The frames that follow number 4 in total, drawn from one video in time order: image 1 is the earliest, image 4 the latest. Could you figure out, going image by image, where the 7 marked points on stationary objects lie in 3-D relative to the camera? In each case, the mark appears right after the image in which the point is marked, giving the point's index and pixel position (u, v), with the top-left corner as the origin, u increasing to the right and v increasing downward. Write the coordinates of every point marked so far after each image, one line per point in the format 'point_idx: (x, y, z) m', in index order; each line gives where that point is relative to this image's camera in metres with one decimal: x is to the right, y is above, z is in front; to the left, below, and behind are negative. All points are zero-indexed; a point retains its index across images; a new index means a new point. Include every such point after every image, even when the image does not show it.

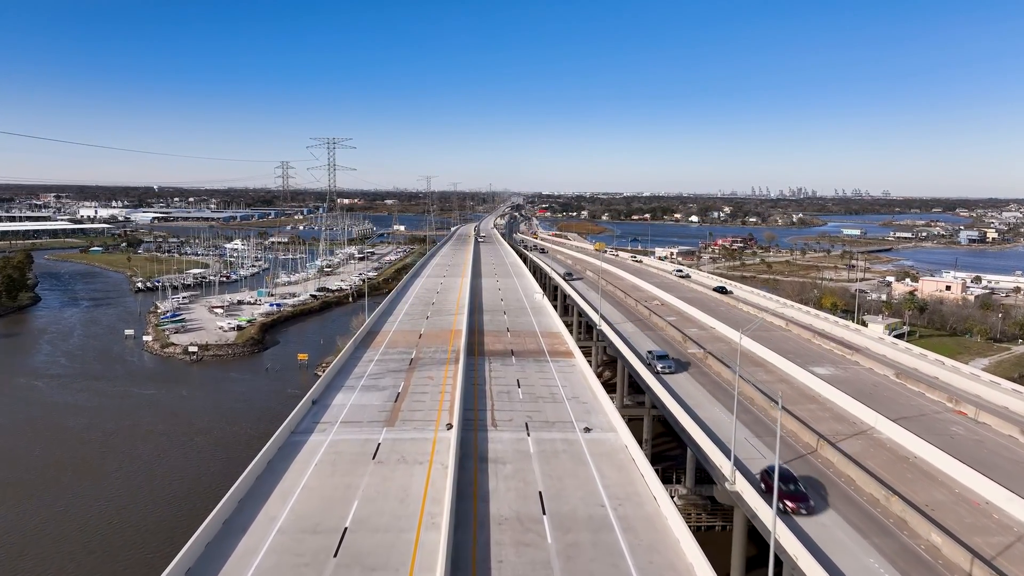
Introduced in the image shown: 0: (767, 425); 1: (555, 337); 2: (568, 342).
0: (+5.5, -2.9, +12.4) m
1: (+1.3, -1.5, +17.4) m
2: (+1.6, -1.5, +16.6) m
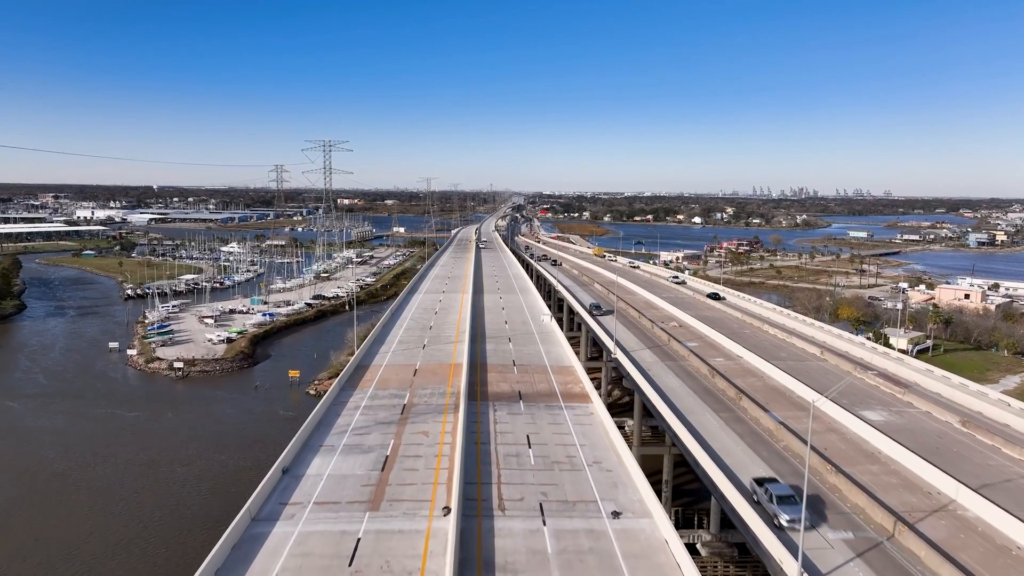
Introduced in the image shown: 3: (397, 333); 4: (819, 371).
0: (+5.7, -3.7, +10.4) m
1: (+1.5, -2.3, +15.4) m
2: (+1.8, -2.3, +14.6) m
3: (-3.9, -1.5, +19.3) m
4: (+9.2, -2.5, +17.3) m
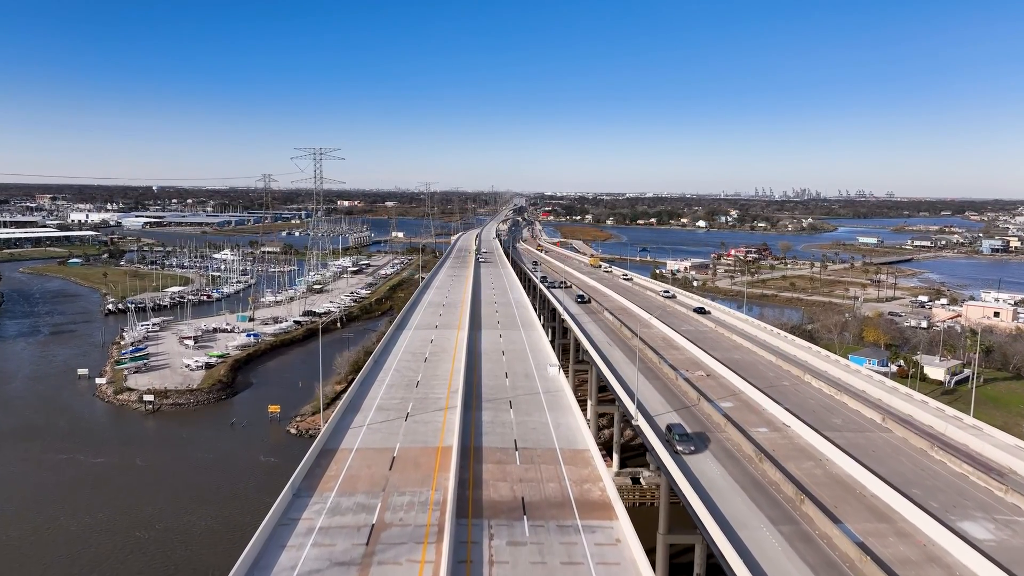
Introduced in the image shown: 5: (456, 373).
0: (+5.7, -5.2, +7.4) m
1: (+1.5, -3.7, +12.3) m
2: (+1.8, -3.8, +11.5) m
3: (-3.8, -3.0, +16.3) m
4: (+9.2, -4.0, +14.2) m
5: (-1.8, -2.6, +18.0) m
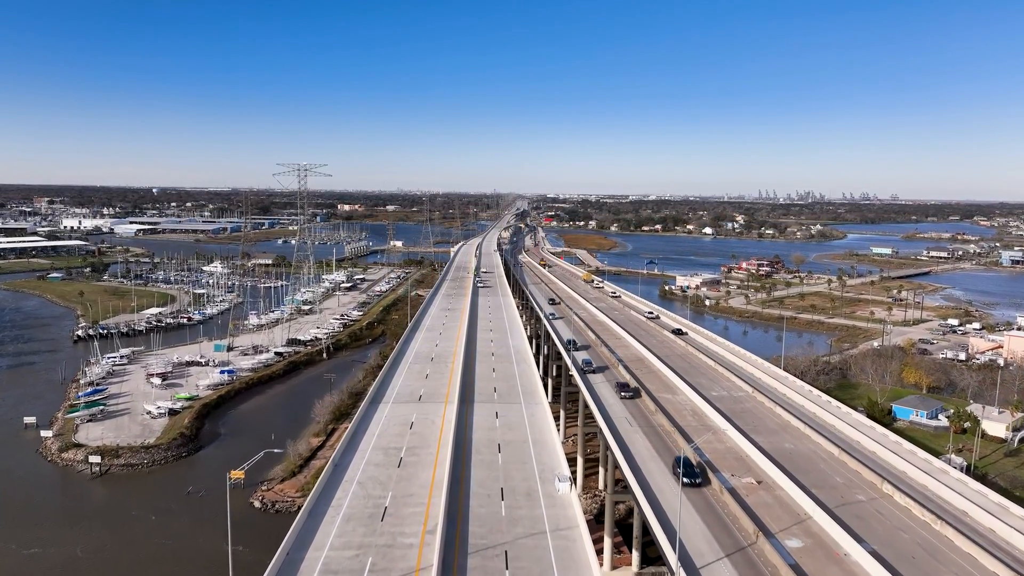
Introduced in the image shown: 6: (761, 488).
0: (+5.6, -7.4, +3.2) m
1: (+1.5, -5.9, +8.1) m
2: (+1.7, -6.0, +7.3) m
3: (-3.9, -5.2, +12.1) m
4: (+9.2, -6.2, +10.0) m
5: (-1.8, -4.8, +13.8) m
6: (+6.5, -5.3, +15.2) m
